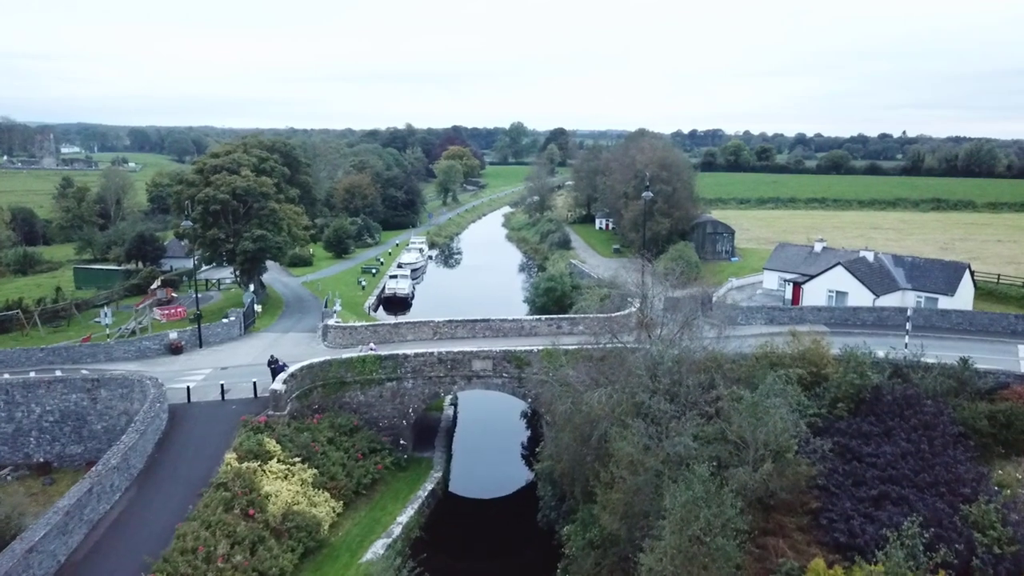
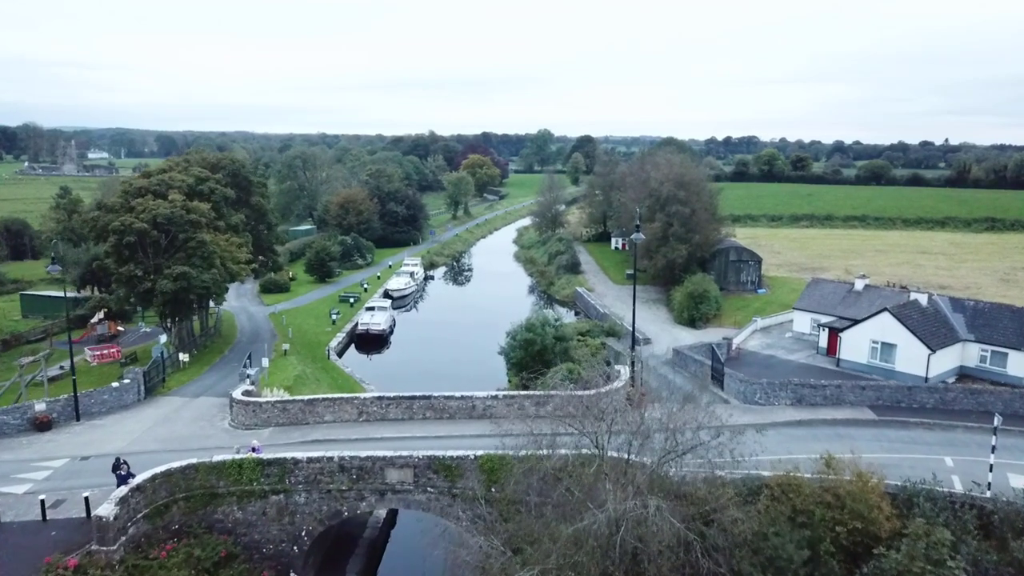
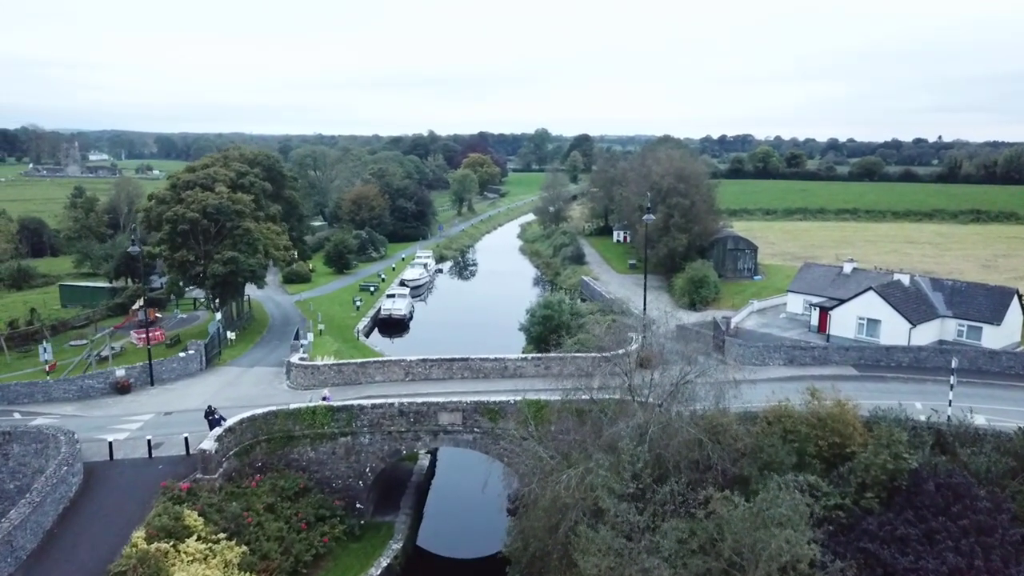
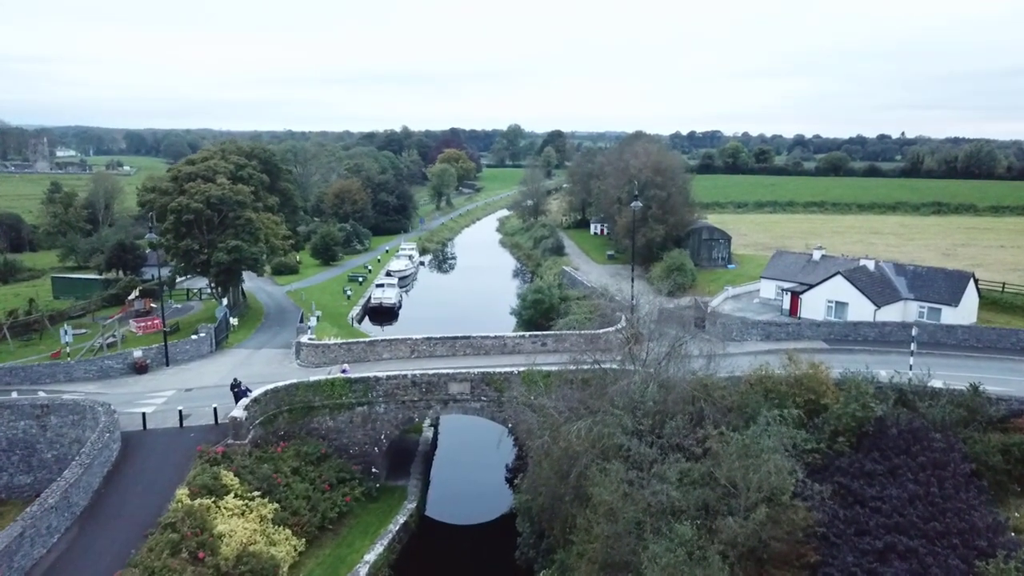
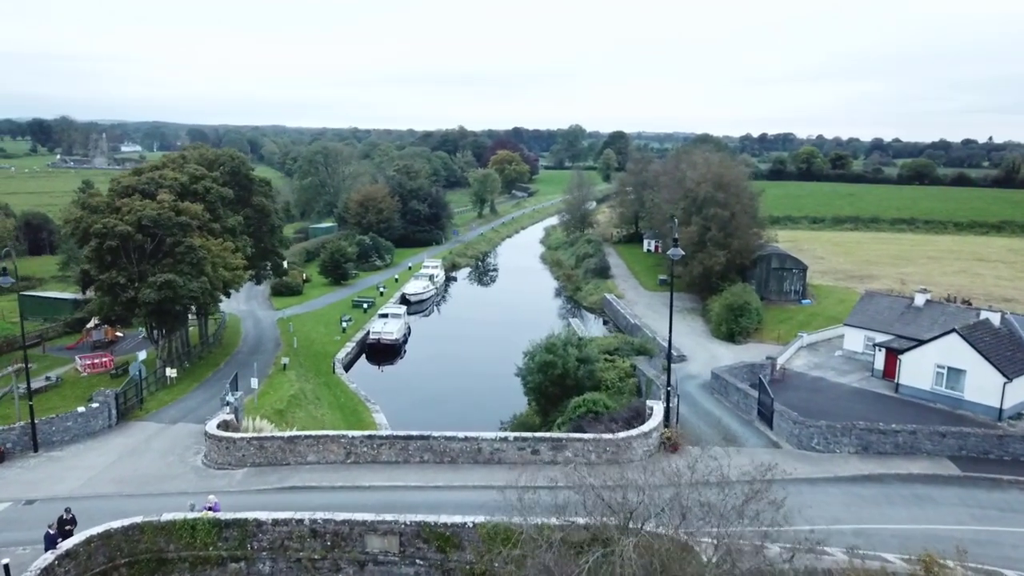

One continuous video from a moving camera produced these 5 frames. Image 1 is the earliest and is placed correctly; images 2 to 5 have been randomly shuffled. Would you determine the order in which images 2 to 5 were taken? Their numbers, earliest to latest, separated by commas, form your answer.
4, 3, 2, 5
